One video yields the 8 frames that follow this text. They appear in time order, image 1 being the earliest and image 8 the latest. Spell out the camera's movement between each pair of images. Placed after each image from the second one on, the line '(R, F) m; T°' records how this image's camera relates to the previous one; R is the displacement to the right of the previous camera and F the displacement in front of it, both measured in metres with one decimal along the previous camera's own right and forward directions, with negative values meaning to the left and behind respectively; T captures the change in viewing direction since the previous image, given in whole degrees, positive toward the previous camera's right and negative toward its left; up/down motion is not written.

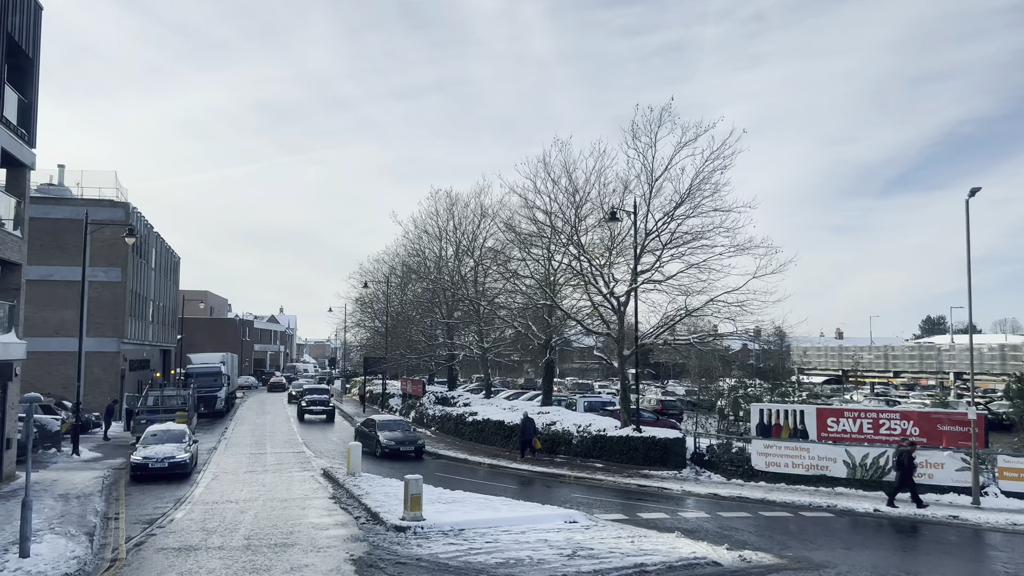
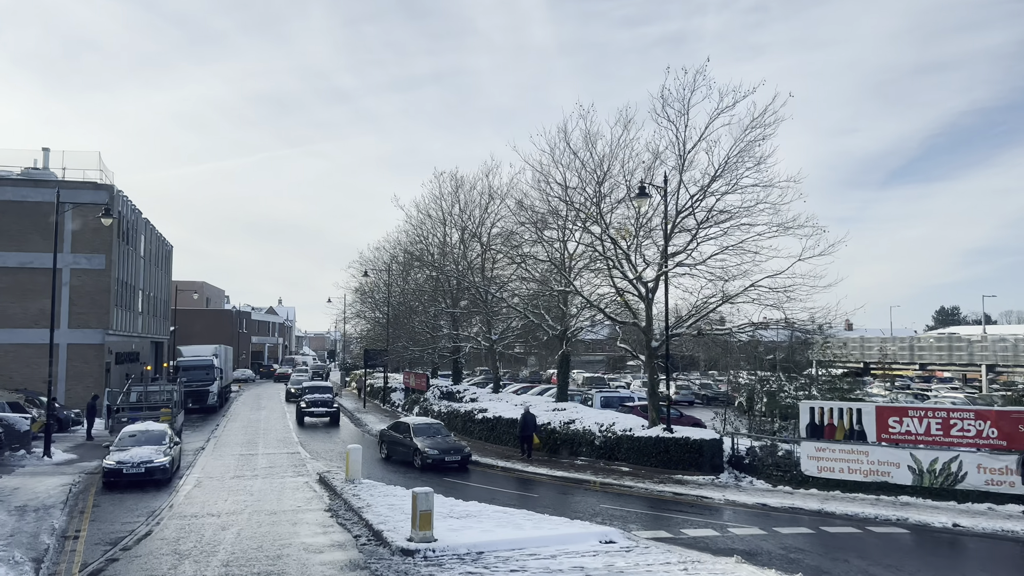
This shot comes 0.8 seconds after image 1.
(-0.4, +2.2) m; 0°
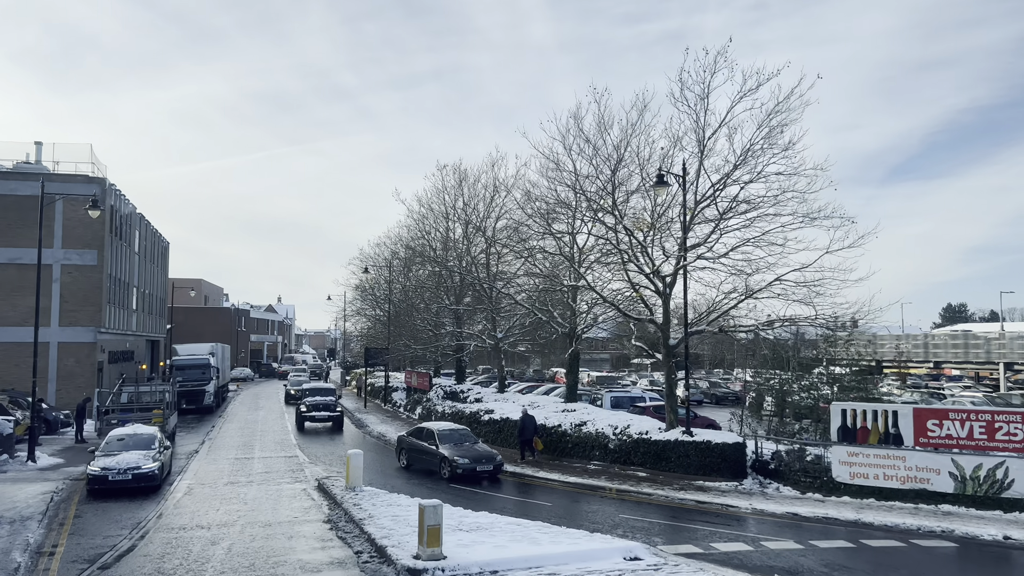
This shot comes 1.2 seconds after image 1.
(-0.2, +1.1) m; 0°
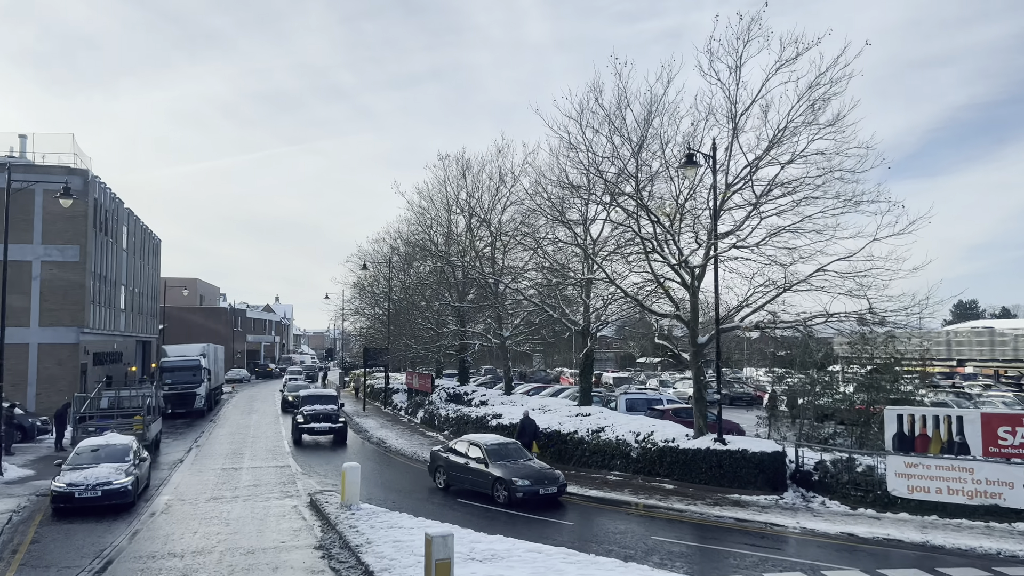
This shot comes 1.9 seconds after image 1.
(-0.3, +1.8) m; 0°
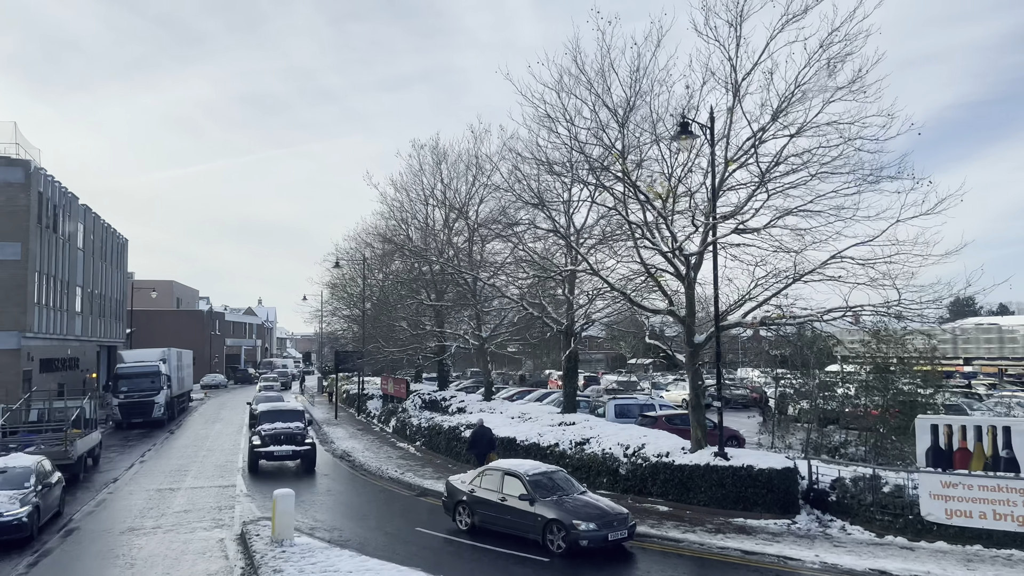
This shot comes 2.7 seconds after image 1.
(+0.4, +2.3) m; +1°
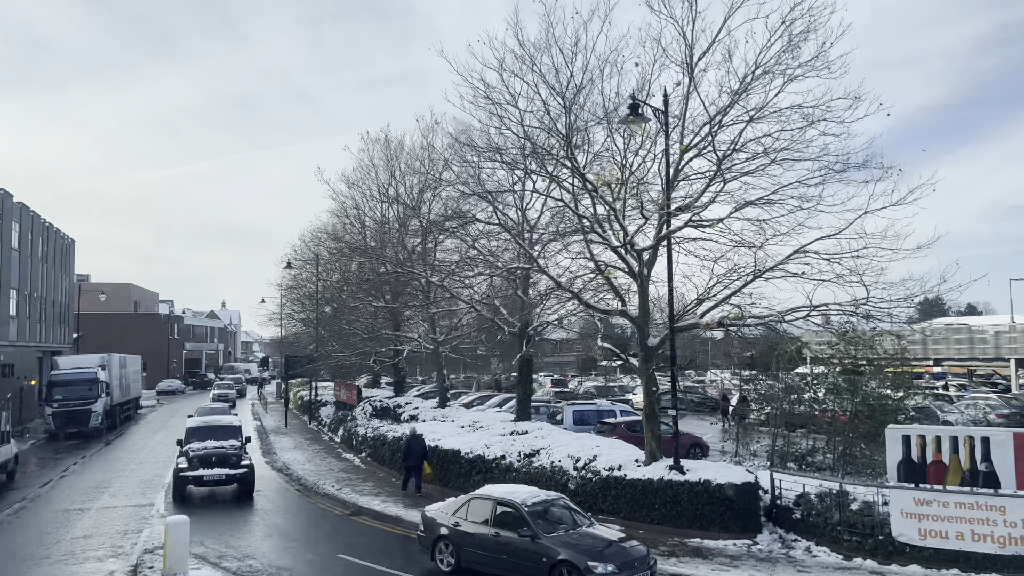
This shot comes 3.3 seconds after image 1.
(+0.7, +1.3) m; +2°
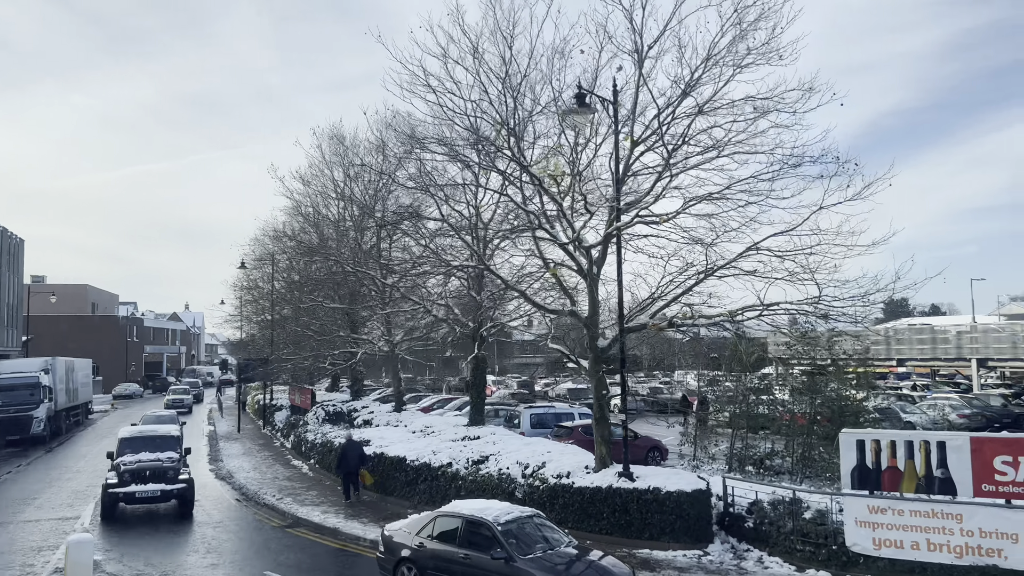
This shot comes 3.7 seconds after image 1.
(+0.5, +0.7) m; +2°
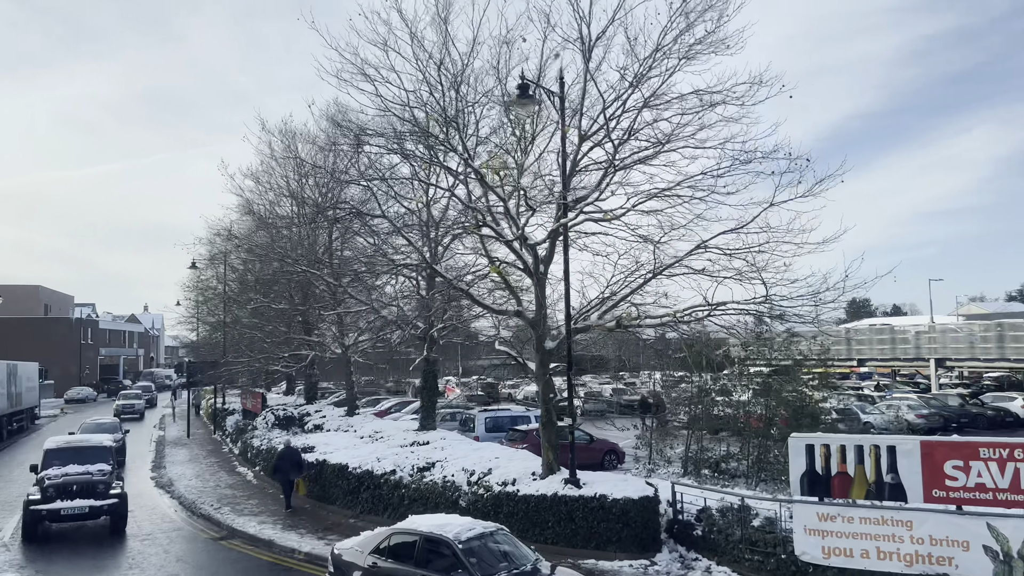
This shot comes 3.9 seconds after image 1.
(+0.4, +0.5) m; +2°
